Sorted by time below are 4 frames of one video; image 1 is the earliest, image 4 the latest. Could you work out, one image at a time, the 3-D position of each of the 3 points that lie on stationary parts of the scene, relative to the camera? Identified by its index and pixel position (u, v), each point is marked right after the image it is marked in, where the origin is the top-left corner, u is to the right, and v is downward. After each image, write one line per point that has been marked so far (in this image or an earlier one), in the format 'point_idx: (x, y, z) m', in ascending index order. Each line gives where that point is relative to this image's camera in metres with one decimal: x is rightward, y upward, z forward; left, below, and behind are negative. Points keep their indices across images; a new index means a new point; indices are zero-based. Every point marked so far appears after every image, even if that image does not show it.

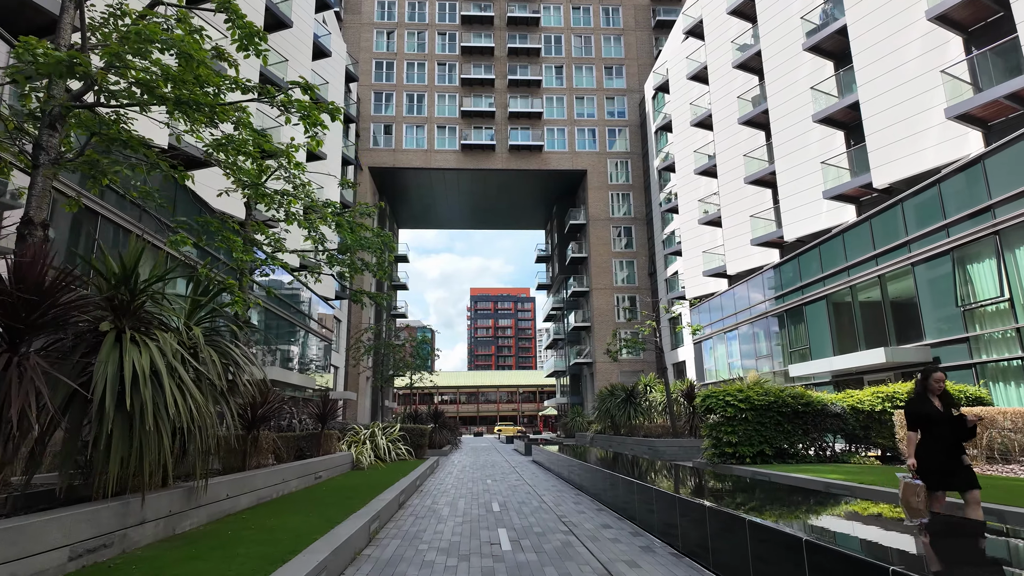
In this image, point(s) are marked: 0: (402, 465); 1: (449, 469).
0: (-2.4, -3.8, +11.8) m
1: (-1.5, -4.3, +13.0) m
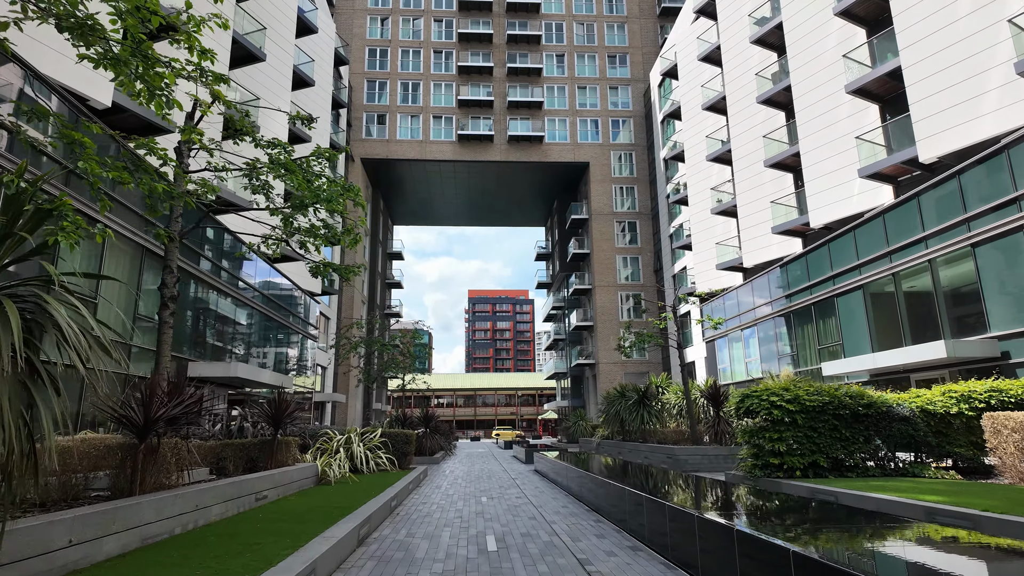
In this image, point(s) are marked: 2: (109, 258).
0: (-2.4, -3.4, +10.0) m
1: (-1.5, -3.9, +11.1) m
2: (-7.2, +0.5, +9.9) m
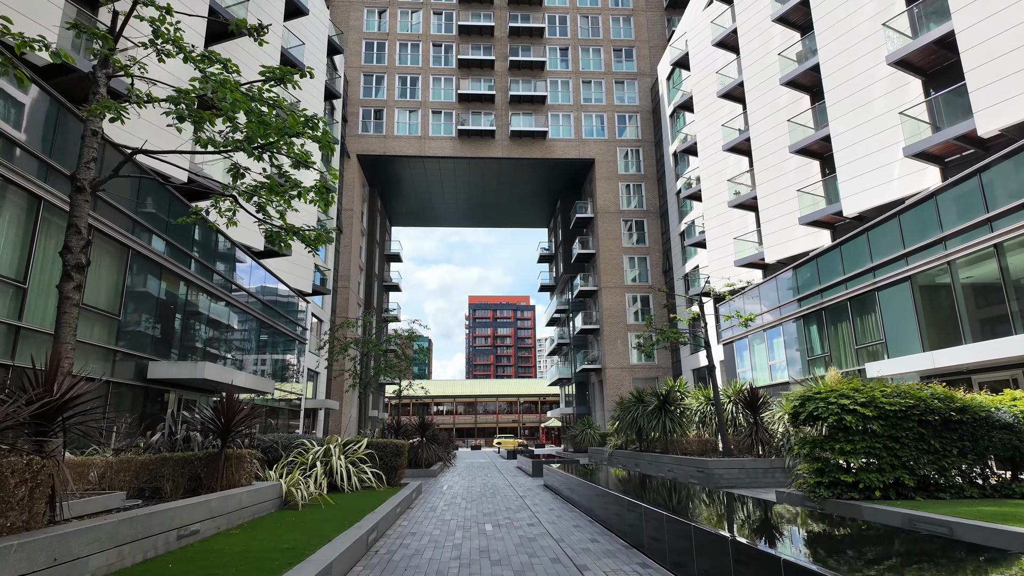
0: (-2.2, -3.1, +8.3) m
1: (-1.3, -3.7, +9.5) m
2: (-7.0, +0.7, +8.3) m
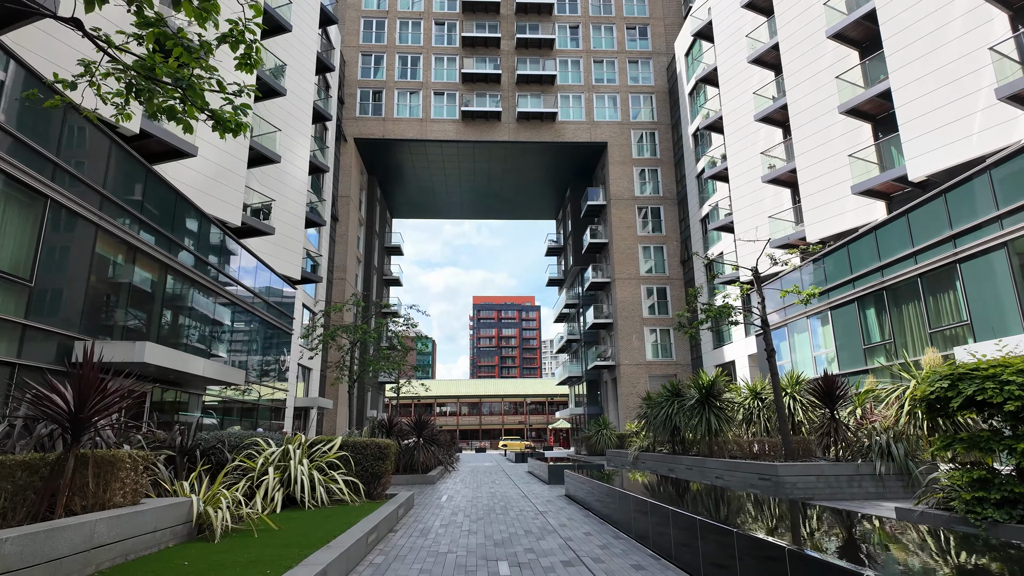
0: (-2.0, -2.5, +6.0) m
1: (-1.1, -3.0, +7.2) m
2: (-6.8, +1.4, +6.1) m
